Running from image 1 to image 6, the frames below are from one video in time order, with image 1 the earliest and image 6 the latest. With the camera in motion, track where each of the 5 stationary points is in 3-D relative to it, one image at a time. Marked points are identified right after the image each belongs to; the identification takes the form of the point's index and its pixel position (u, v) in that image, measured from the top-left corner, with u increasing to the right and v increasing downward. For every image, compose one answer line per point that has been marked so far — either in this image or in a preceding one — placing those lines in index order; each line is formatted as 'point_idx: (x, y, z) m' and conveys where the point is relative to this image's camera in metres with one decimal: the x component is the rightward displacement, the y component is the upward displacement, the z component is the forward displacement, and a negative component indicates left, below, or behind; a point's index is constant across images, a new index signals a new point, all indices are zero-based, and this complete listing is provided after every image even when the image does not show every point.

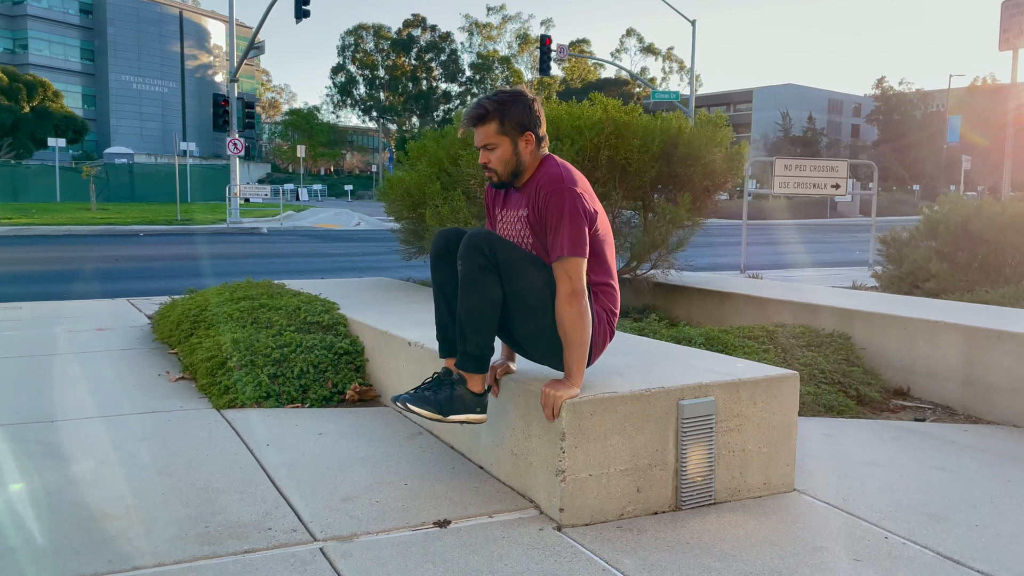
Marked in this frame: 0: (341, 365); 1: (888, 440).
0: (-0.9, -0.4, +4.3) m
1: (+1.8, -0.7, +4.0) m
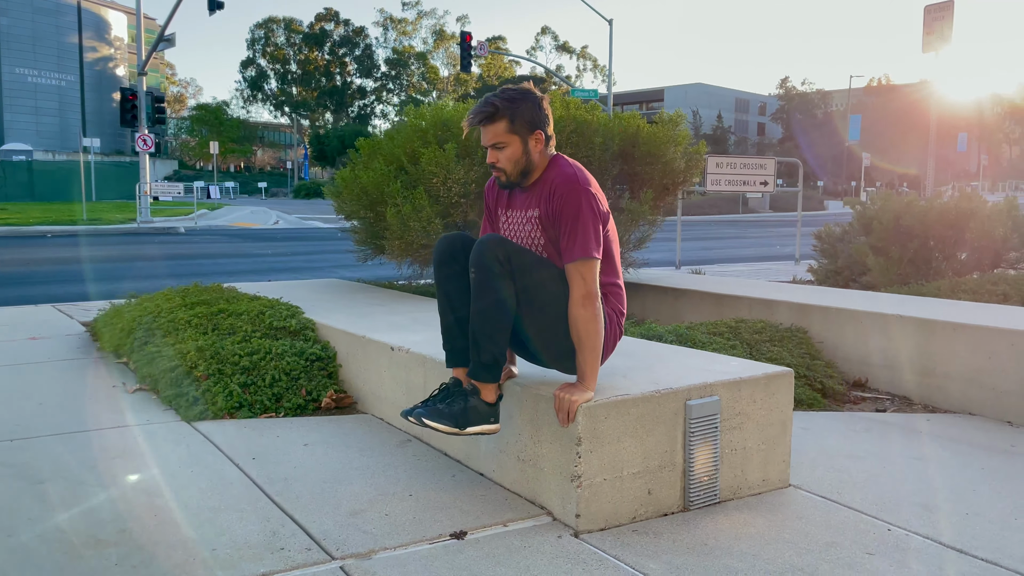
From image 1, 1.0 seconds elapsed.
0: (-1.0, -0.4, +4.2) m
1: (+1.7, -0.7, +4.1) m
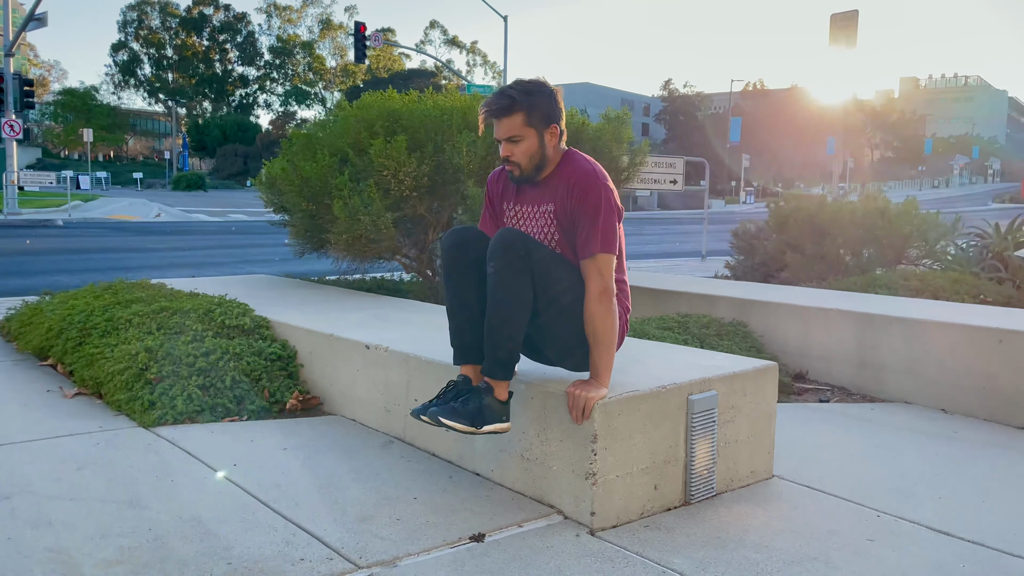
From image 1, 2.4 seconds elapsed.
0: (-1.1, -0.4, +4.0) m
1: (+1.5, -0.7, +4.3) m
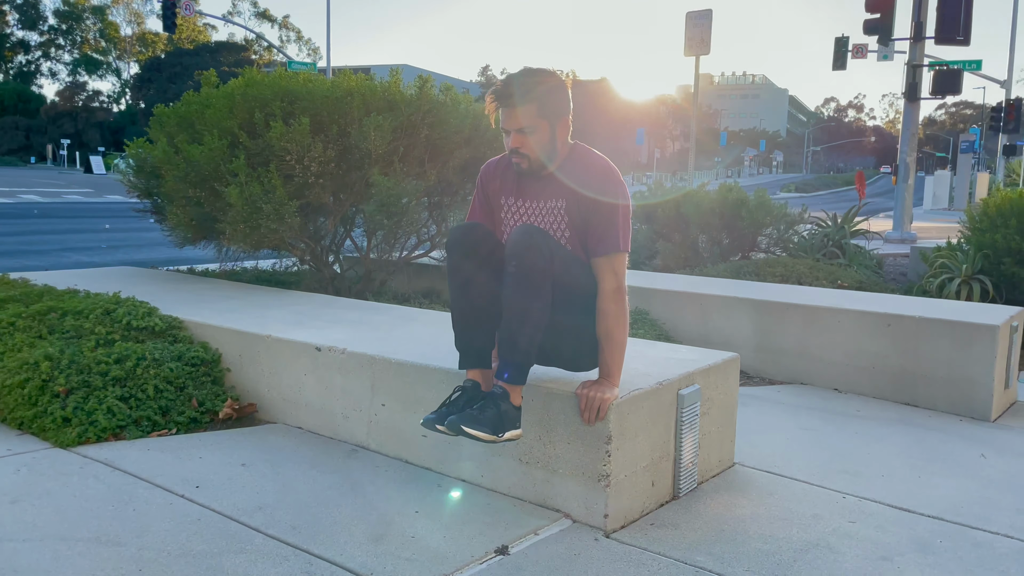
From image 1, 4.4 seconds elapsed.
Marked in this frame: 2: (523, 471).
0: (-1.3, -0.4, +3.6) m
1: (+1.2, -0.6, +4.5) m
2: (0.0, -0.6, +2.8) m
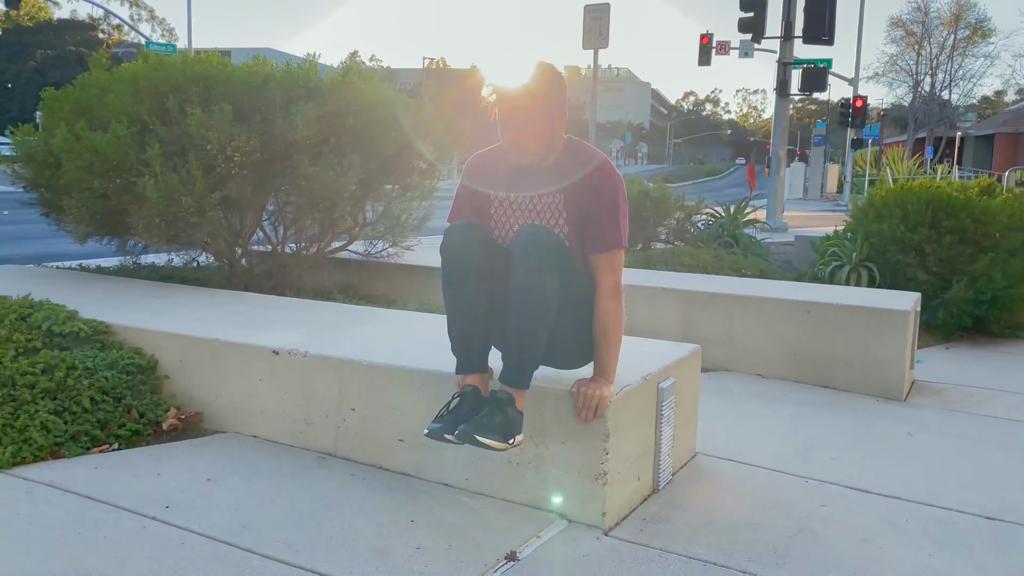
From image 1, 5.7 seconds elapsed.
0: (-1.5, -0.4, +3.3) m
1: (+0.9, -0.6, +4.6) m
2: (0.0, -0.6, +2.8) m
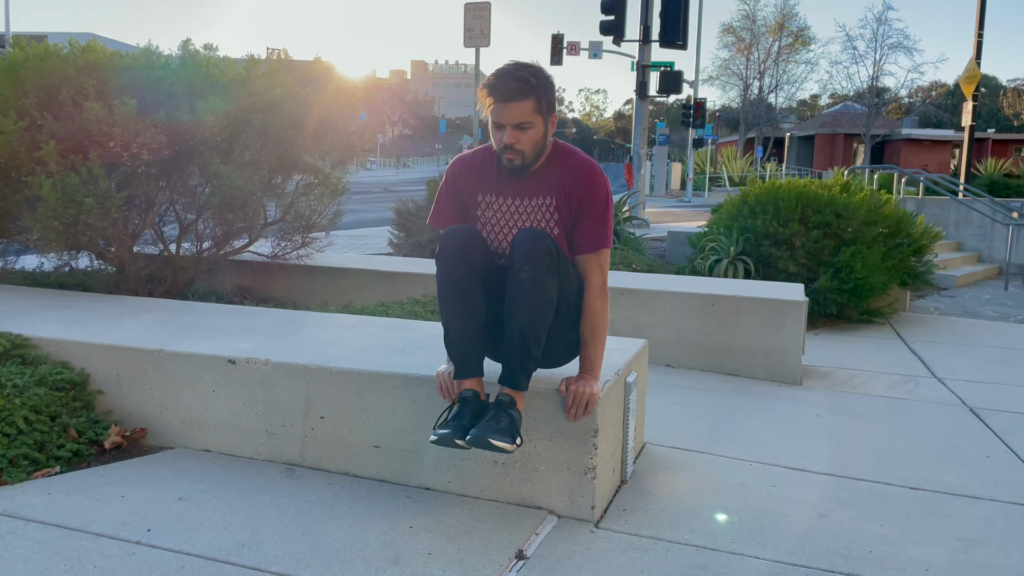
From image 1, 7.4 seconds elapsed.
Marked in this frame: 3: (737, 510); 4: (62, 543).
0: (-1.6, -0.4, +3.1) m
1: (+0.5, -0.6, +4.7) m
2: (0.0, -0.6, +2.8) m
3: (+0.8, -0.8, +2.9) m
4: (-1.2, -0.7, +2.2) m
